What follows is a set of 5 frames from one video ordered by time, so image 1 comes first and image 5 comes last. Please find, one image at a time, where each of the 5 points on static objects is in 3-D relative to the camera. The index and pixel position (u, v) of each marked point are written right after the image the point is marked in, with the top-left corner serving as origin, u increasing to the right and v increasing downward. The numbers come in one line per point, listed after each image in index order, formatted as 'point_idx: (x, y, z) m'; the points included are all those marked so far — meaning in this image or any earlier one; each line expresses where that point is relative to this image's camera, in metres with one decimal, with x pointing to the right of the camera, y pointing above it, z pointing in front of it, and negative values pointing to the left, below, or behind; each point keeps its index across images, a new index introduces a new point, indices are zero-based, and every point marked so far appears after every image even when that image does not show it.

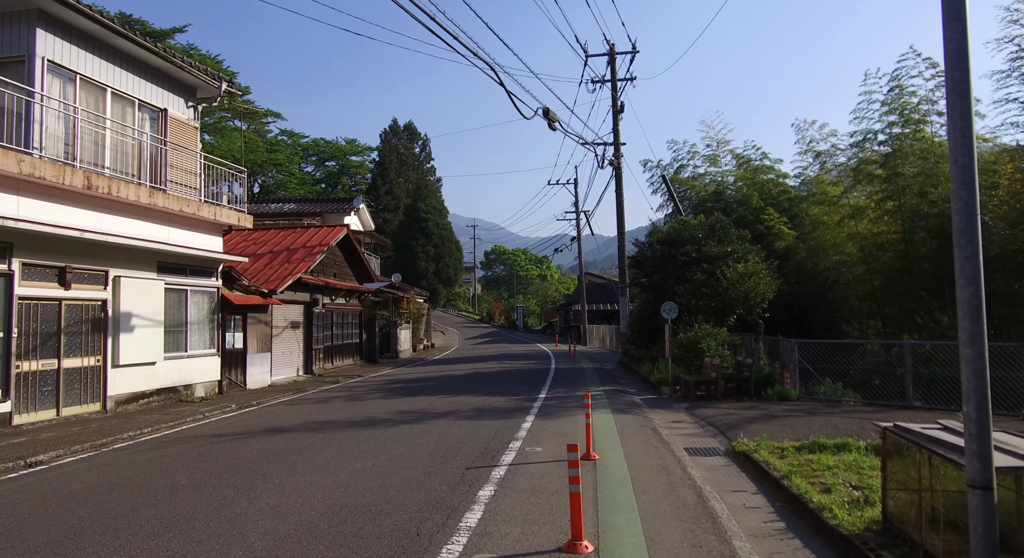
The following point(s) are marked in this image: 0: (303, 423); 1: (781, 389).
0: (-3.4, -2.4, +11.5) m
1: (+5.0, -2.0, +12.9) m
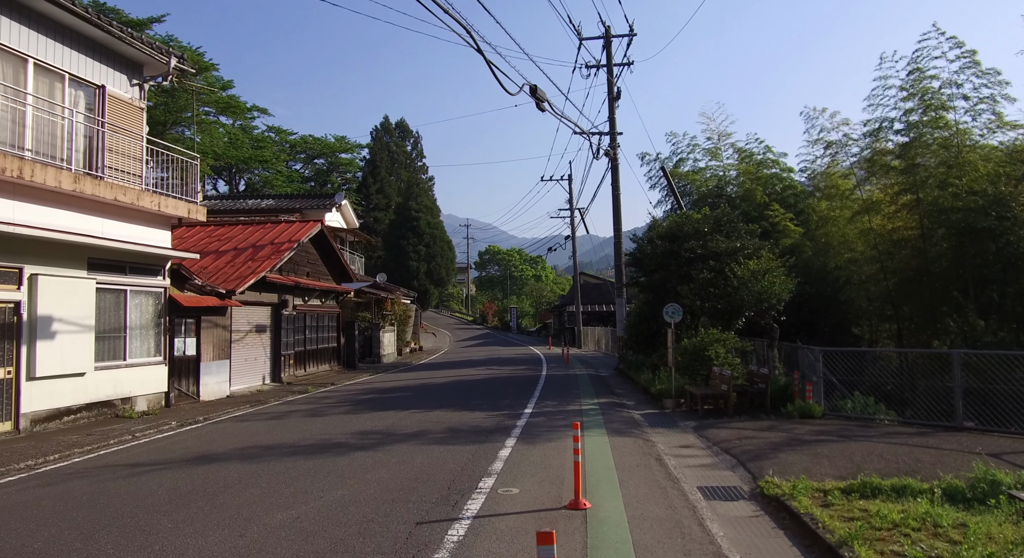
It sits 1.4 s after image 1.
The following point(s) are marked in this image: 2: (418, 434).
0: (-3.7, -2.3, +9.7) m
1: (+4.6, -2.0, +11.1) m
2: (-1.4, -2.3, +10.2) m
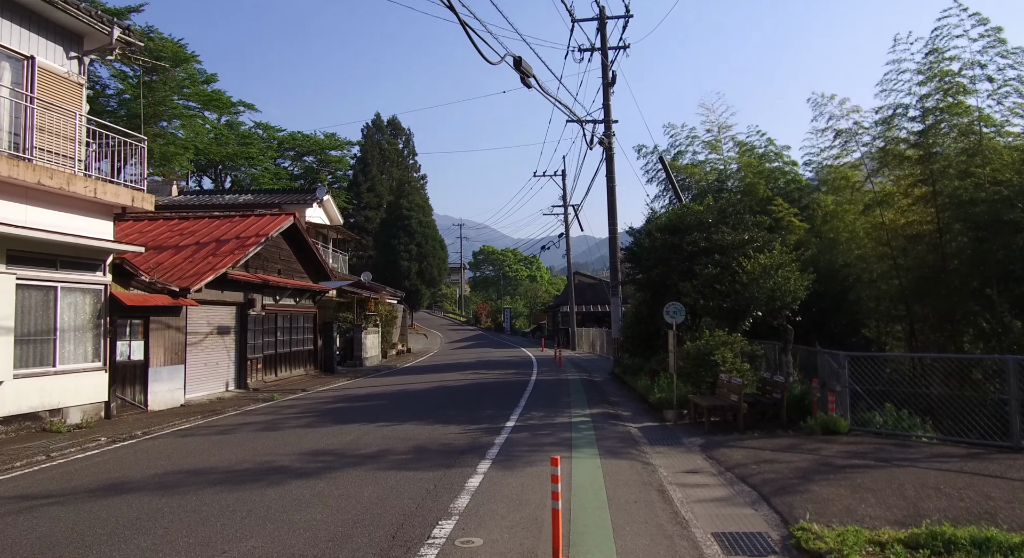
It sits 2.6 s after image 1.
0: (-4.0, -2.2, +8.1) m
1: (+4.3, -1.9, +9.6) m
2: (-1.7, -2.2, +8.7) m
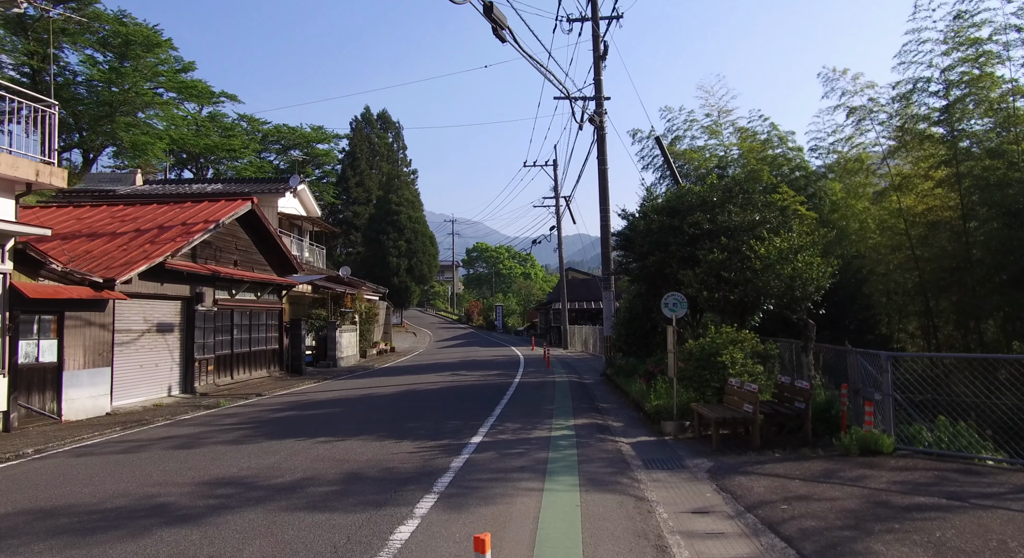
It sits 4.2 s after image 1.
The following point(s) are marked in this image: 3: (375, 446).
0: (-4.5, -2.1, +6.2) m
1: (+3.9, -1.7, +7.7) m
2: (-2.1, -2.0, +6.7) m
3: (-1.7, -2.1, +8.8) m
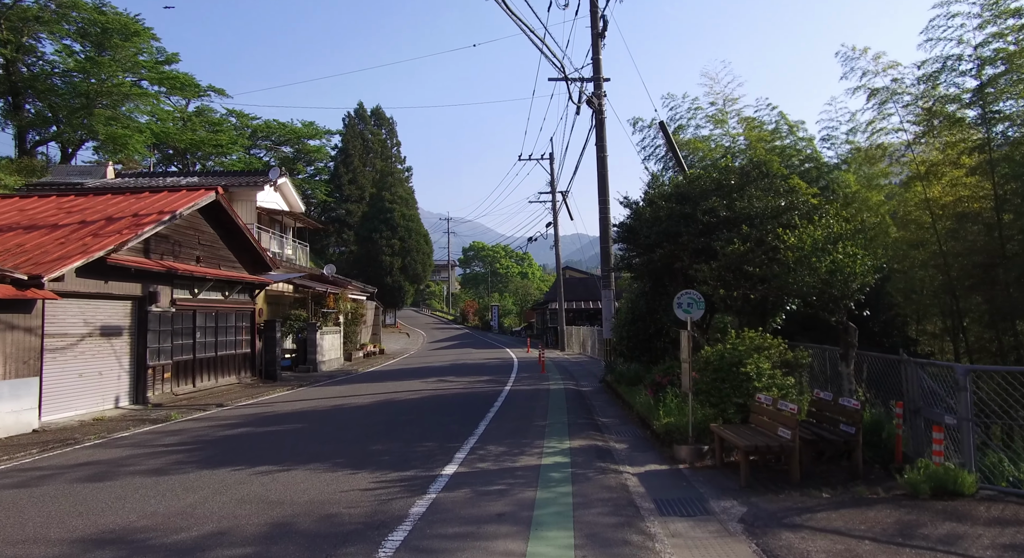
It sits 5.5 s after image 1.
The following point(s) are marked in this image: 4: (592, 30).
0: (-4.7, -2.0, +4.5) m
1: (+3.7, -1.7, +6.1) m
2: (-2.3, -1.9, +5.1) m
3: (-1.9, -2.0, +7.2) m
4: (+2.2, +6.7, +18.9) m
